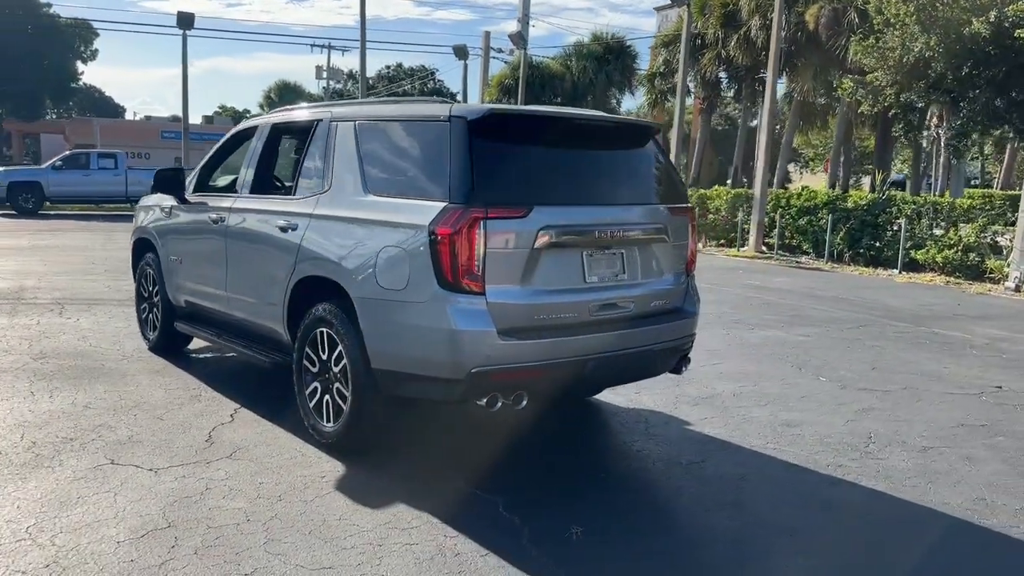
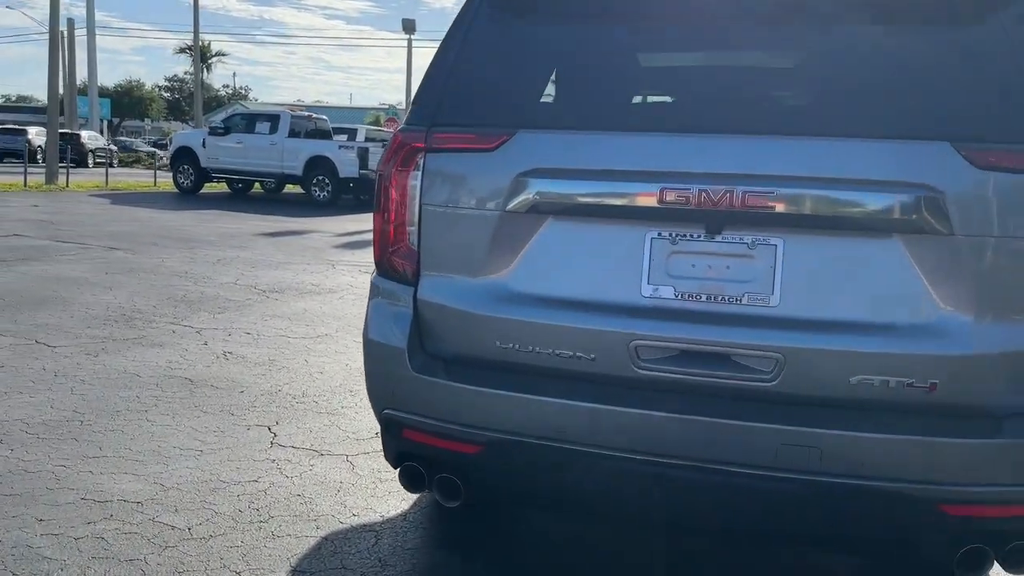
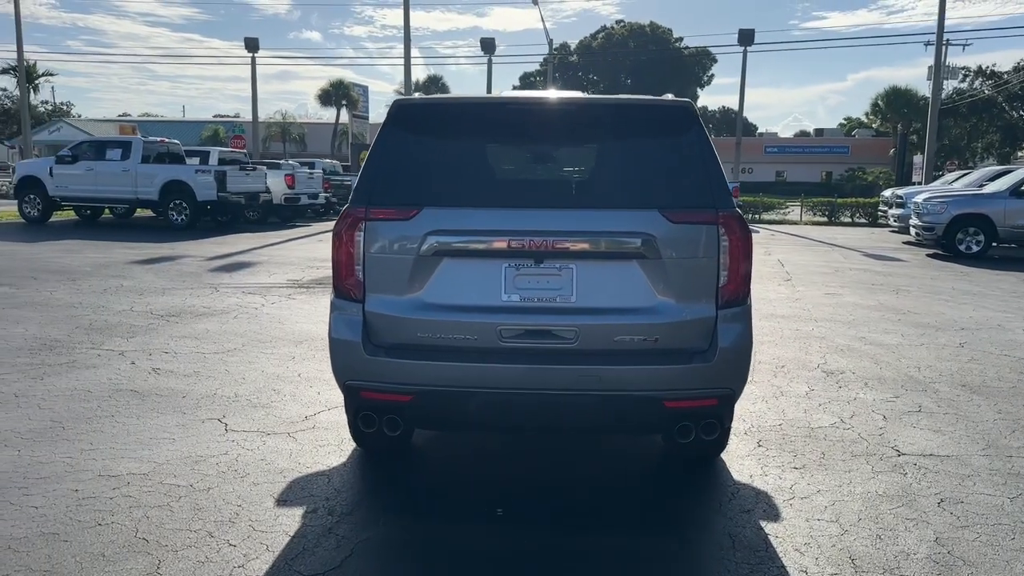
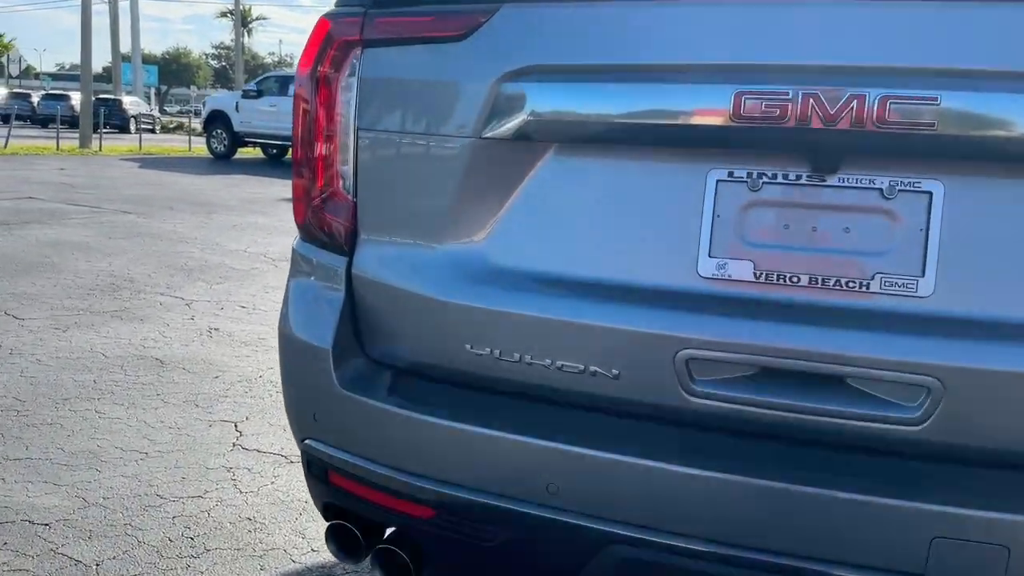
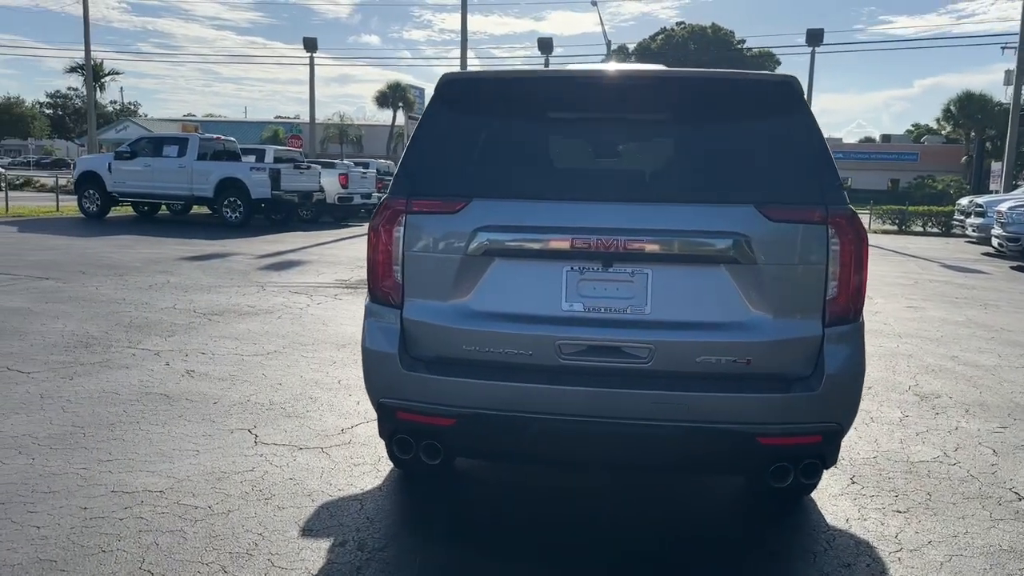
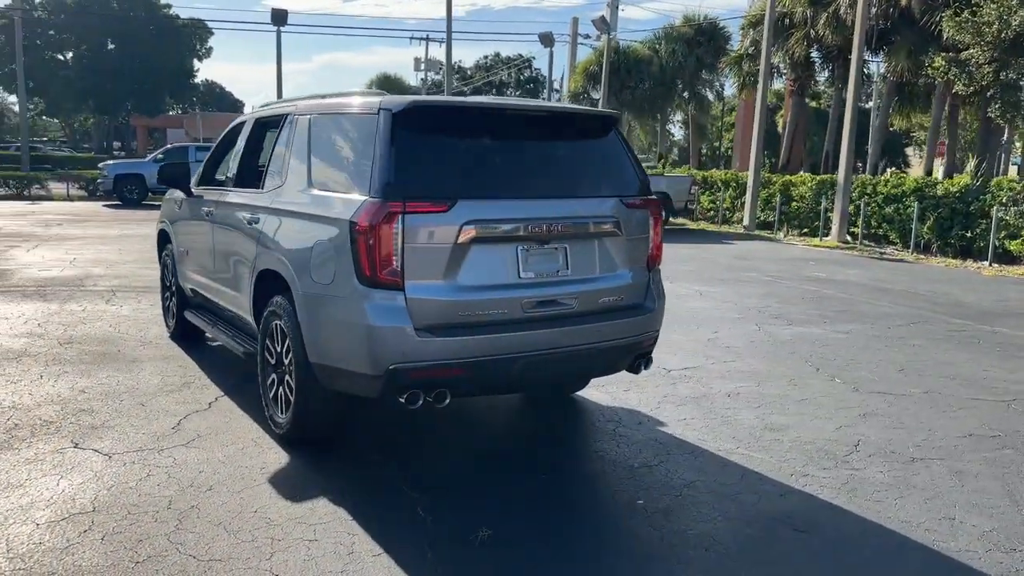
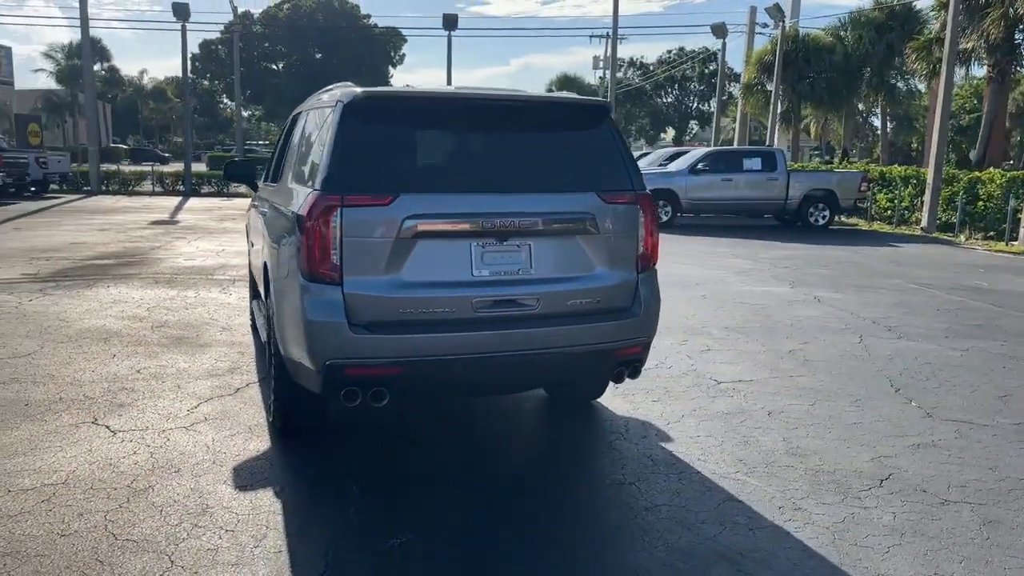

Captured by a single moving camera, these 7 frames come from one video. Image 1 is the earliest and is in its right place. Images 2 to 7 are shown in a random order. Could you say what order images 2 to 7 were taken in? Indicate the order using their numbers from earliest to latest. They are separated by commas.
6, 7, 3, 5, 2, 4
